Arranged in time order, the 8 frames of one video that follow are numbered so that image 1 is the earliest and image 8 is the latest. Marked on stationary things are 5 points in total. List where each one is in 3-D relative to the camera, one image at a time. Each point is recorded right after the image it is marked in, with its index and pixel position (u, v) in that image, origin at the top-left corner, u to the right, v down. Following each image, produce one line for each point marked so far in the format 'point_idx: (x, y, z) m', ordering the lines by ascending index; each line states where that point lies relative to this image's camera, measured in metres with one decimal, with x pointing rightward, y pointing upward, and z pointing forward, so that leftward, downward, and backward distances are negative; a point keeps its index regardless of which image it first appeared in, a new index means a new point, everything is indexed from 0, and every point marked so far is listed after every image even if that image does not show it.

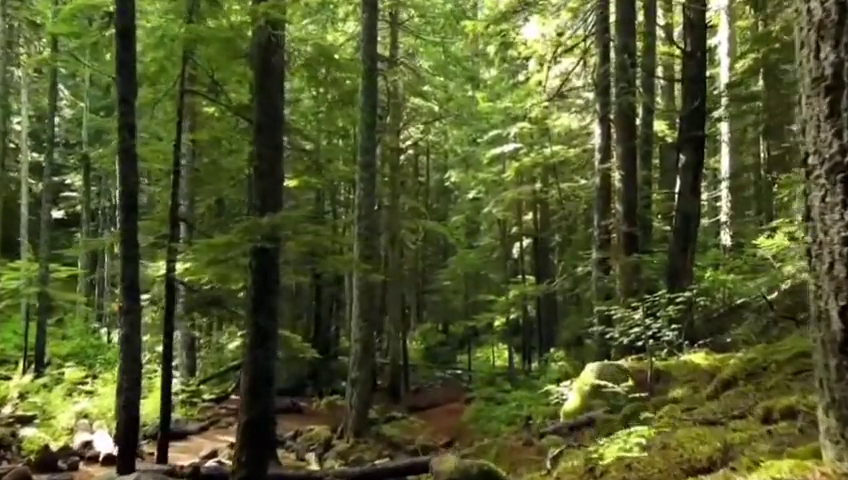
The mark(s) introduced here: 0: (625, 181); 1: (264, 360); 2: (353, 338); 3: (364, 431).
0: (+4.5, +1.3, +14.5) m
1: (-2.0, -1.5, +8.0) m
2: (-1.9, -2.6, +17.0) m
3: (-1.6, -5.0, +16.9) m
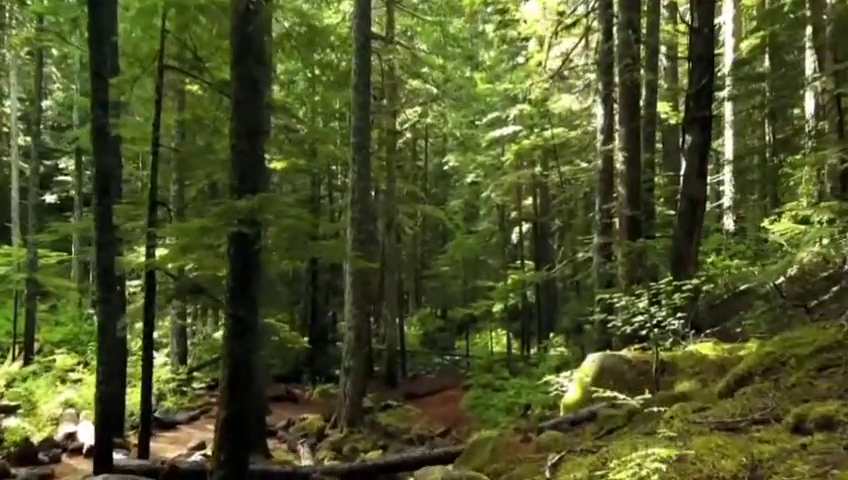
0: (+4.4, +1.6, +14.0) m
1: (-2.1, -1.3, +7.5) m
2: (-2.0, -2.2, +16.6) m
3: (-1.7, -4.6, +16.4) m
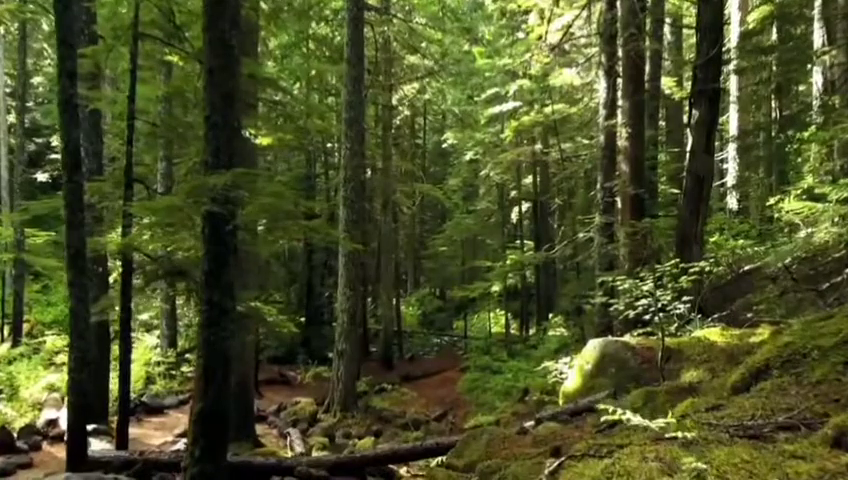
0: (+4.3, +2.1, +13.4) m
1: (-2.2, -1.1, +7.0) m
2: (-2.1, -1.7, +16.1) m
3: (-1.8, -4.1, +16.0) m
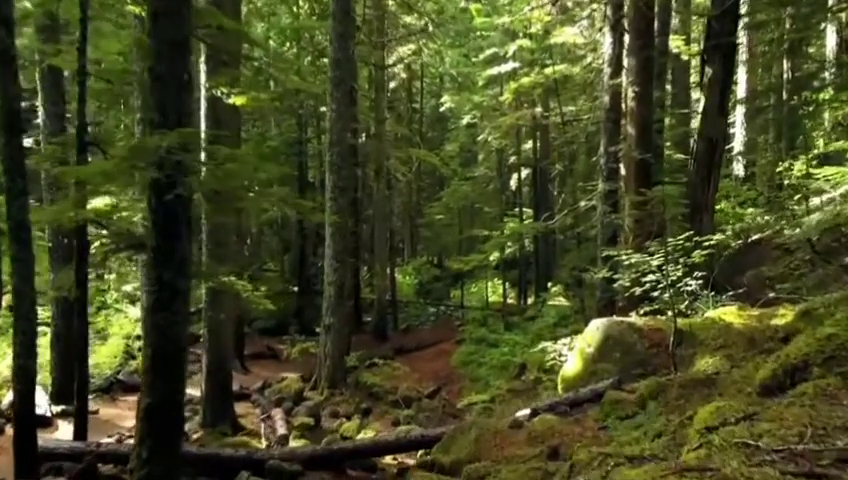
0: (+4.1, +2.7, +12.3) m
1: (-2.4, -0.8, +6.1) m
2: (-2.3, -1.0, +15.2) m
3: (-2.0, -3.3, +15.3) m
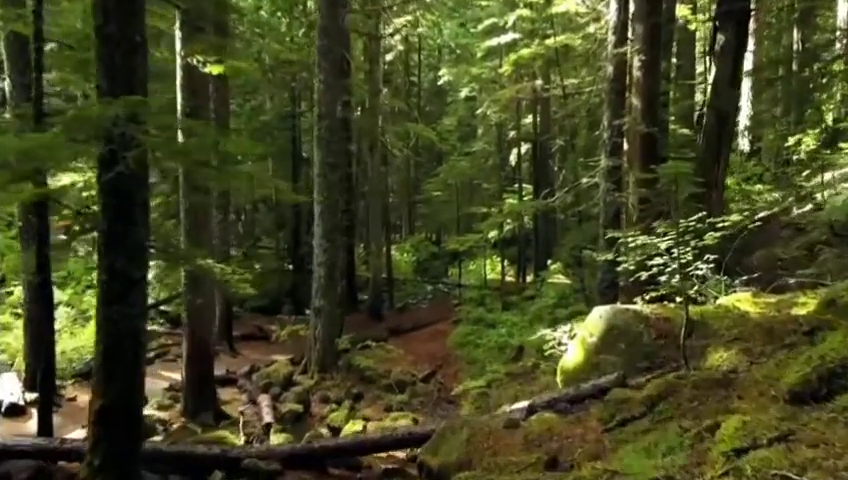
0: (+3.9, +3.0, +11.5) m
1: (-2.5, -0.7, +5.5) m
2: (-2.4, -0.5, +14.6) m
3: (-2.1, -2.9, +14.7) m
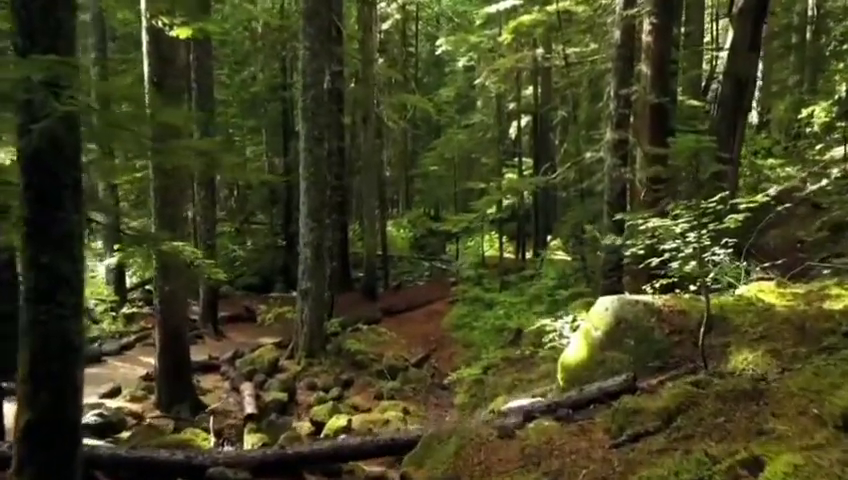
0: (+3.8, +3.4, +10.6) m
1: (-2.7, -0.6, +4.7) m
2: (-2.6, 0.0, +13.8) m
3: (-2.3, -2.4, +14.0) m
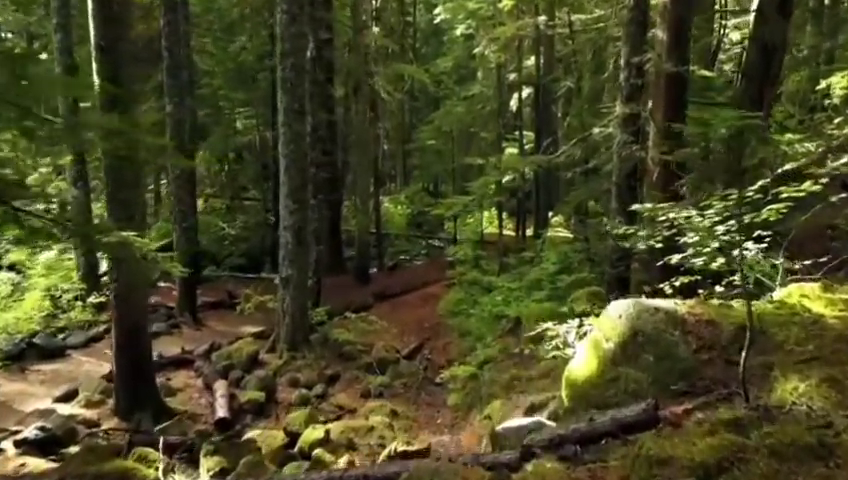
0: (+3.6, +3.6, +9.3) m
1: (-2.8, -0.6, +3.6) m
2: (-2.8, +0.3, +12.7) m
3: (-2.4, -2.1, +13.0) m
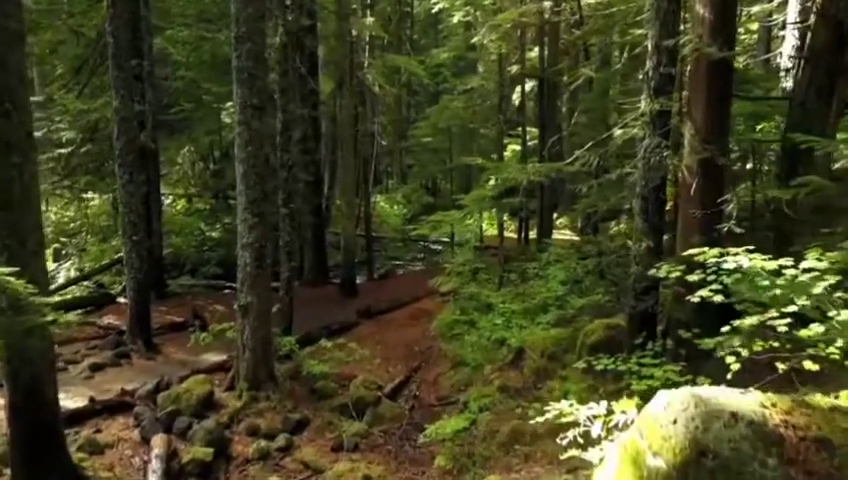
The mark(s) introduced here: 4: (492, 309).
0: (+3.4, +3.2, +7.3) m
1: (-3.1, -1.0, +1.6) m
2: (-3.0, 0.0, +10.7) m
3: (-2.7, -2.4, +11.1) m
4: (+1.6, -1.5, +14.6) m
